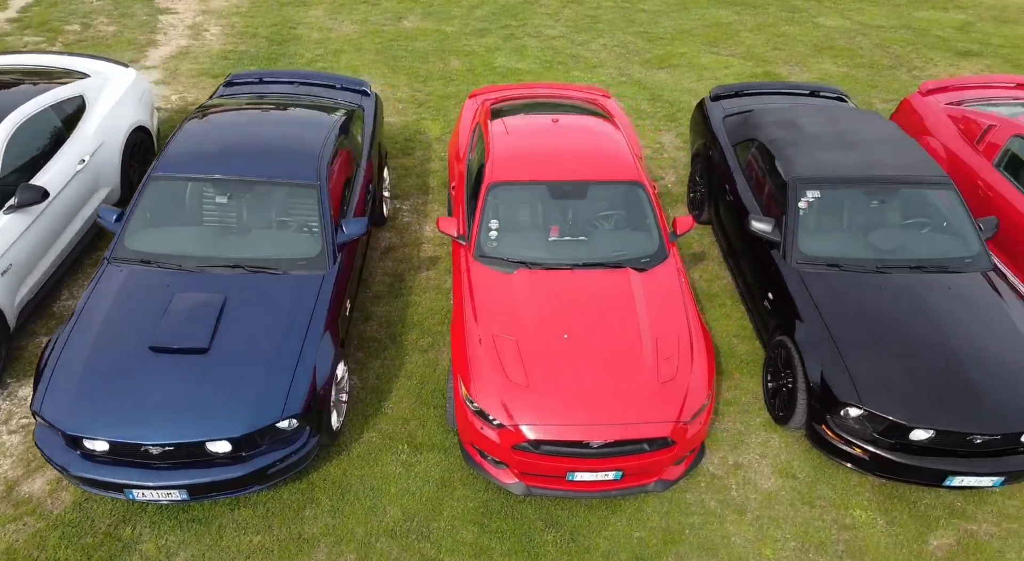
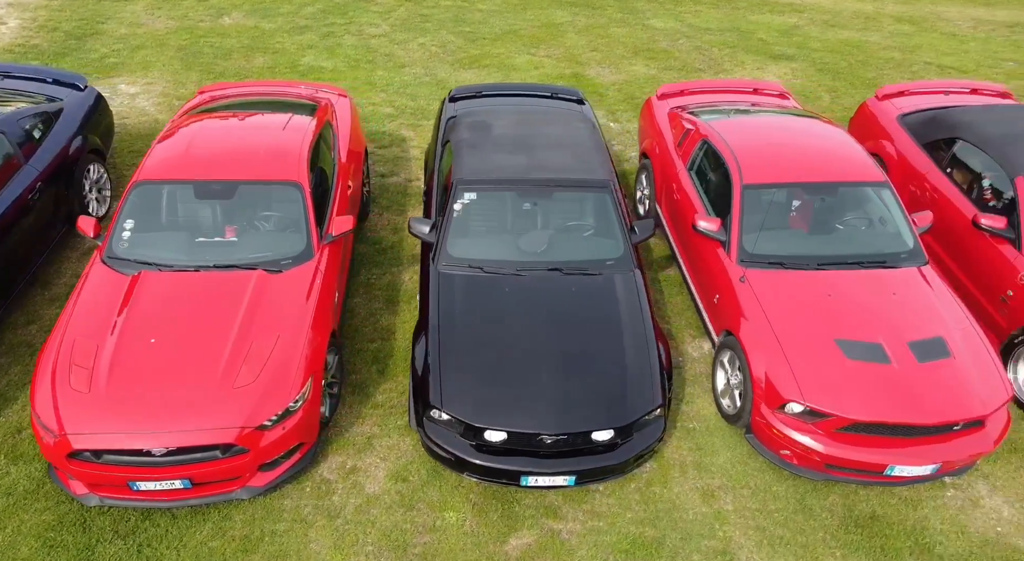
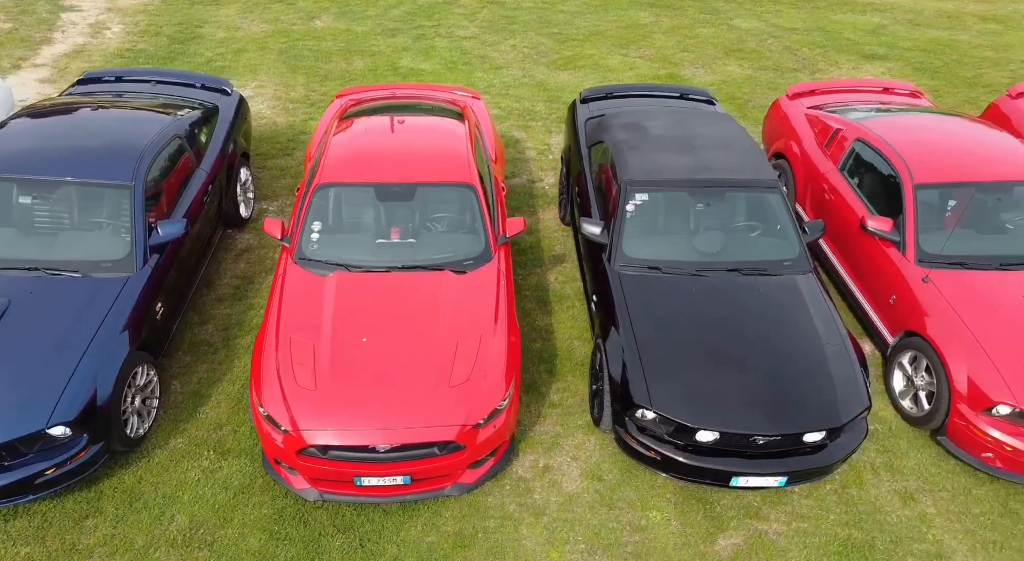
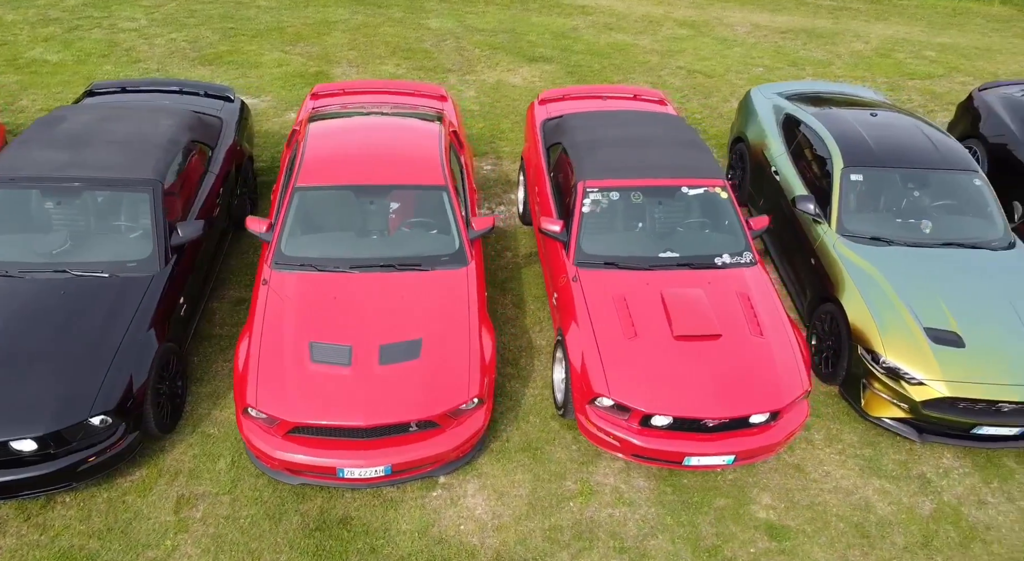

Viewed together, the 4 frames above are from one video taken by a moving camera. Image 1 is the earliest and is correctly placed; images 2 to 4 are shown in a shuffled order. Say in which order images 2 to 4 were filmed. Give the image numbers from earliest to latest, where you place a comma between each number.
3, 2, 4
